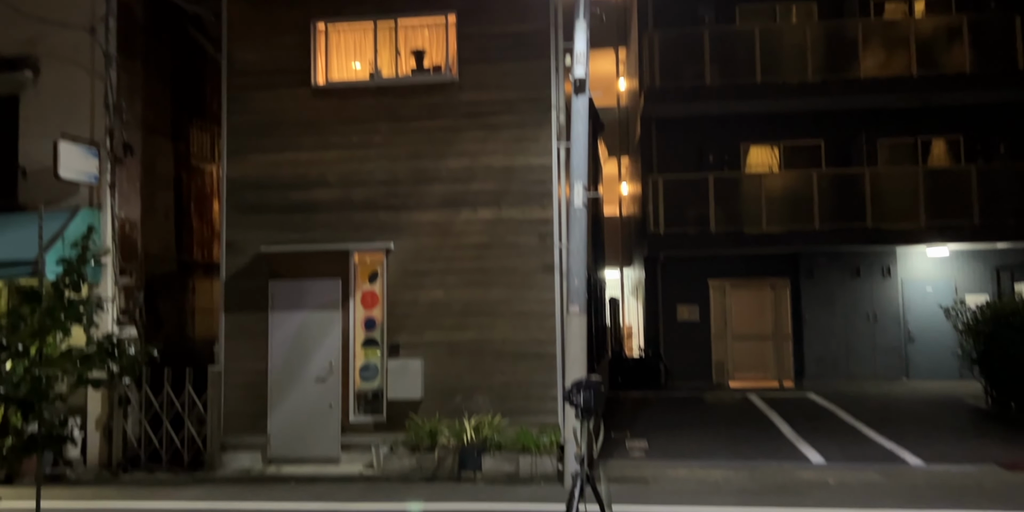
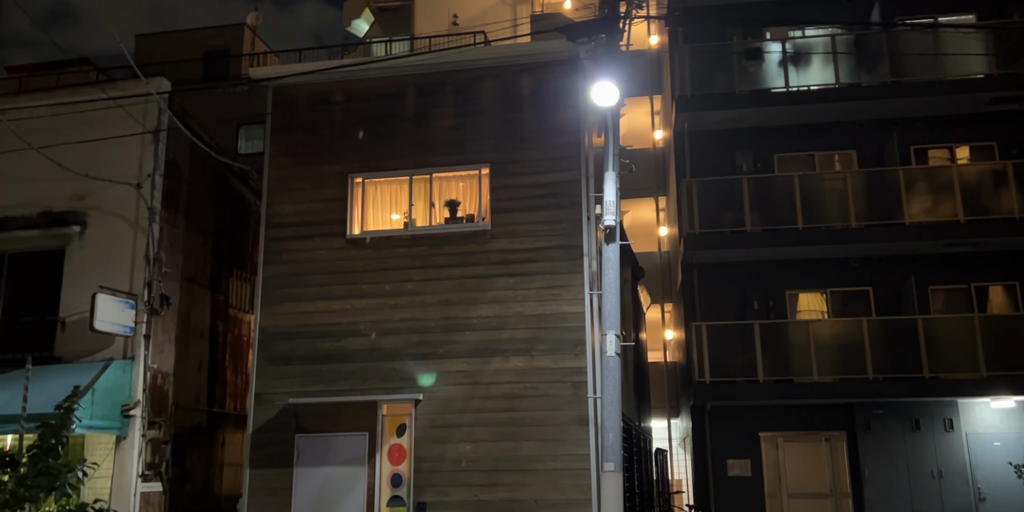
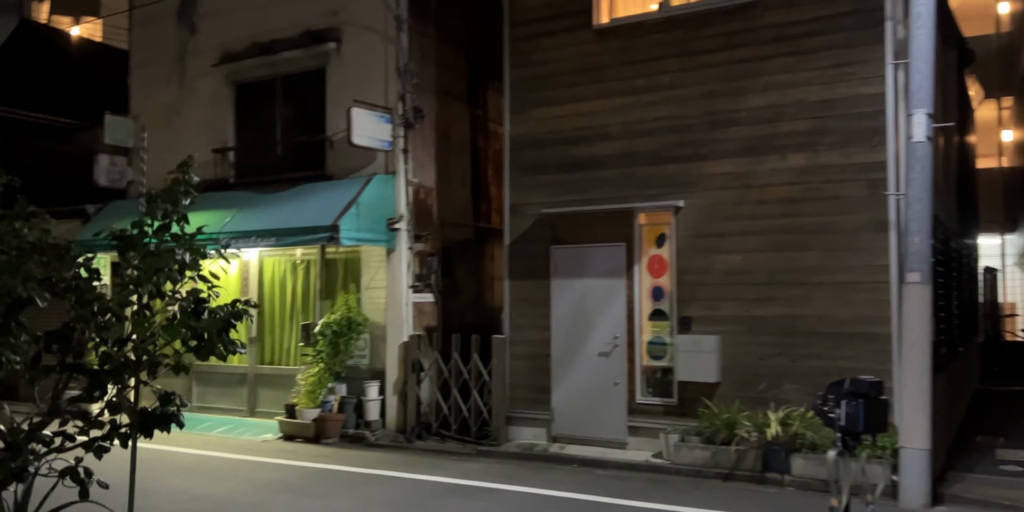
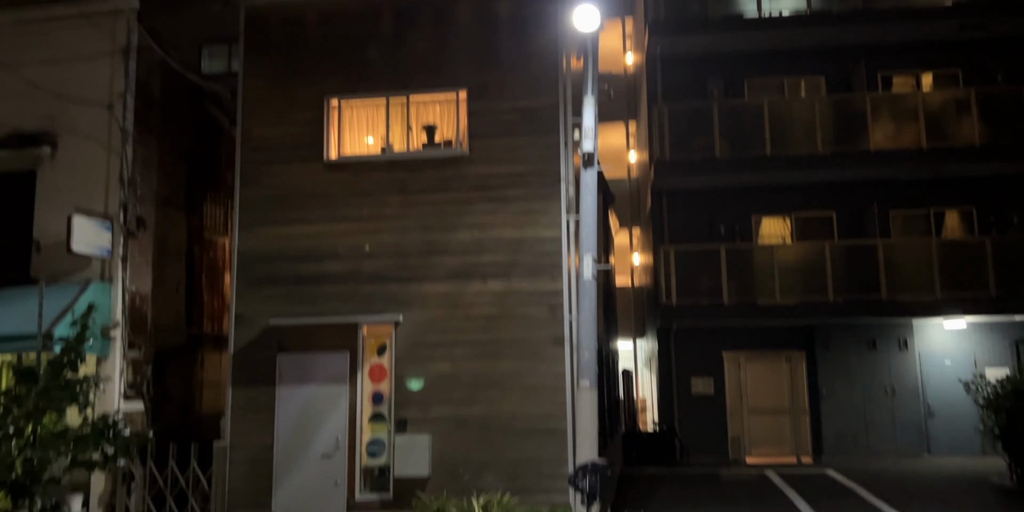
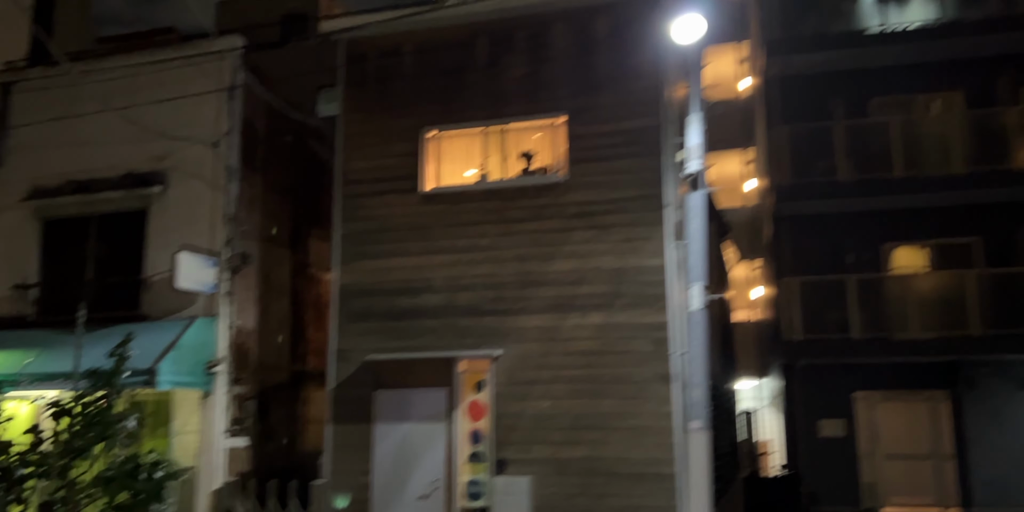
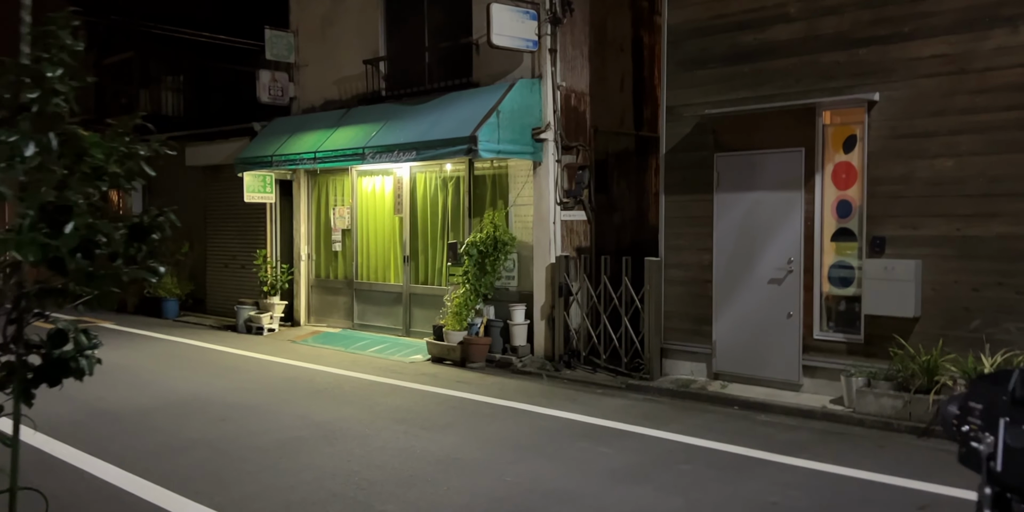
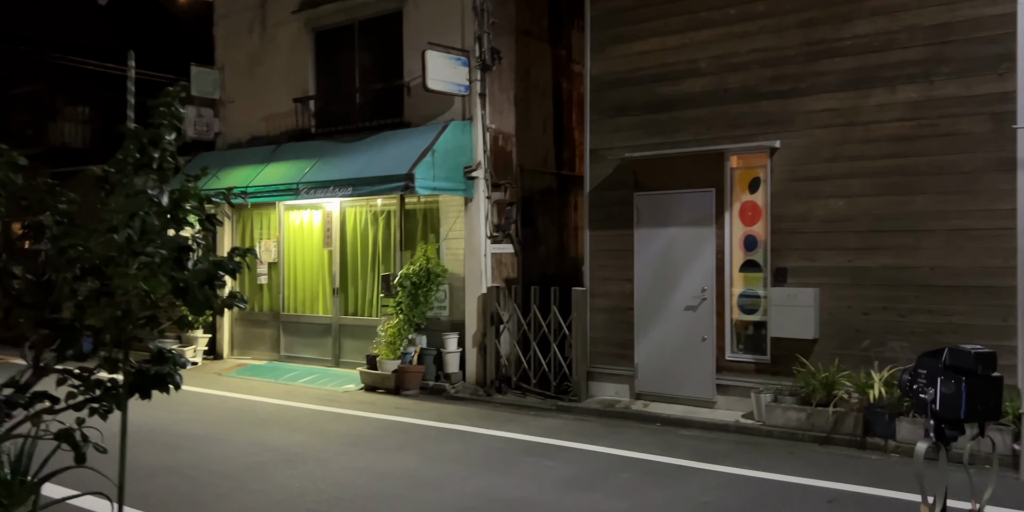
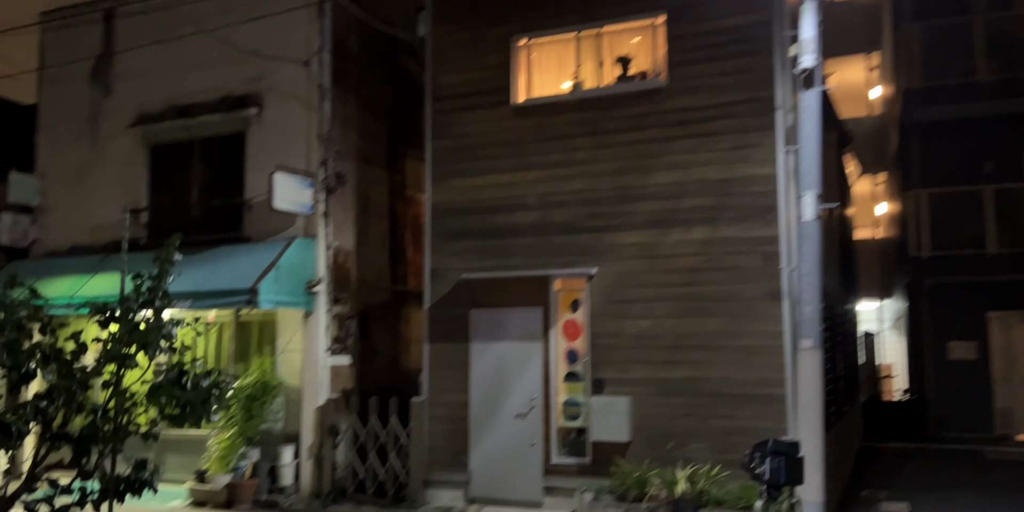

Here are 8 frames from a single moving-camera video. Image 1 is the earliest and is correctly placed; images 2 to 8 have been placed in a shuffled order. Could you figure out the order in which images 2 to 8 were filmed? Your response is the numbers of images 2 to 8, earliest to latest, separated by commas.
4, 2, 5, 8, 3, 7, 6
